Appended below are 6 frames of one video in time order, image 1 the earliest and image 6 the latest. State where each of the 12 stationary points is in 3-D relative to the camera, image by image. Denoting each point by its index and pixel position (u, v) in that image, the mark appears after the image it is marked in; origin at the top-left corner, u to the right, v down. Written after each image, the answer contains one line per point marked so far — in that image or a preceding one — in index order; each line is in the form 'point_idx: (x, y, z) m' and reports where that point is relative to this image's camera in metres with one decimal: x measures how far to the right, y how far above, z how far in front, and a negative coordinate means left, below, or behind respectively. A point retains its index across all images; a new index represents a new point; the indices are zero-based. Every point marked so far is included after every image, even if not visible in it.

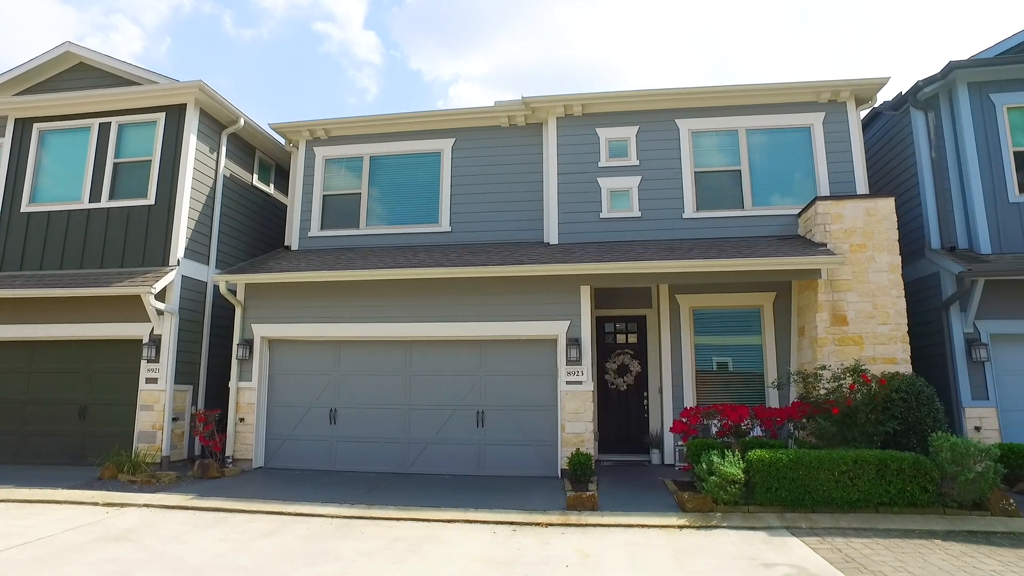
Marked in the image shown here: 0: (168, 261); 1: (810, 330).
0: (-5.3, +0.4, +9.3) m
1: (+4.2, -0.6, +8.6) m
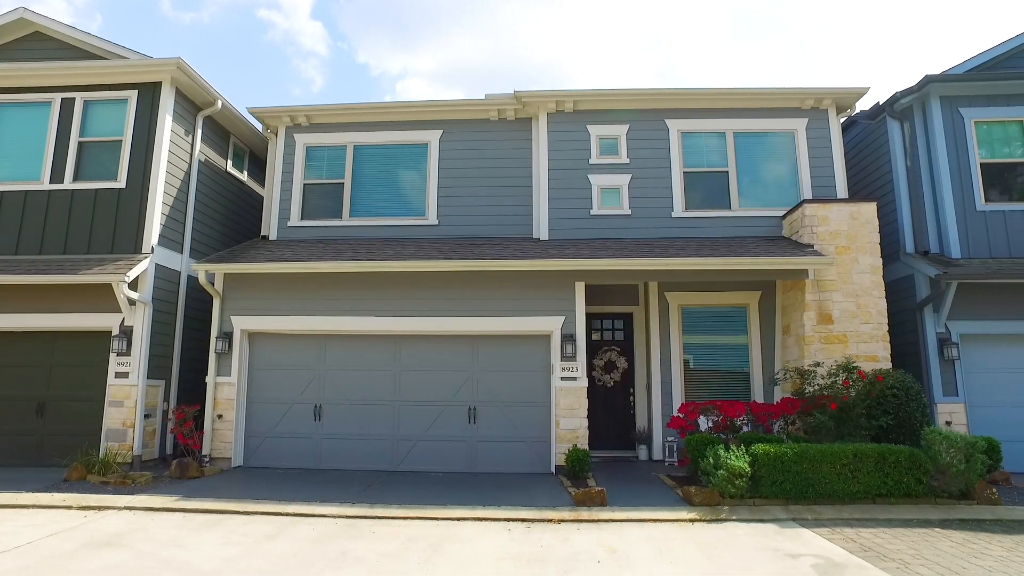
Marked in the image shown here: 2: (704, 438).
0: (-5.3, +0.6, +8.7) m
1: (+4.2, -0.6, +8.9) m
2: (+2.3, -1.8, +7.3) m
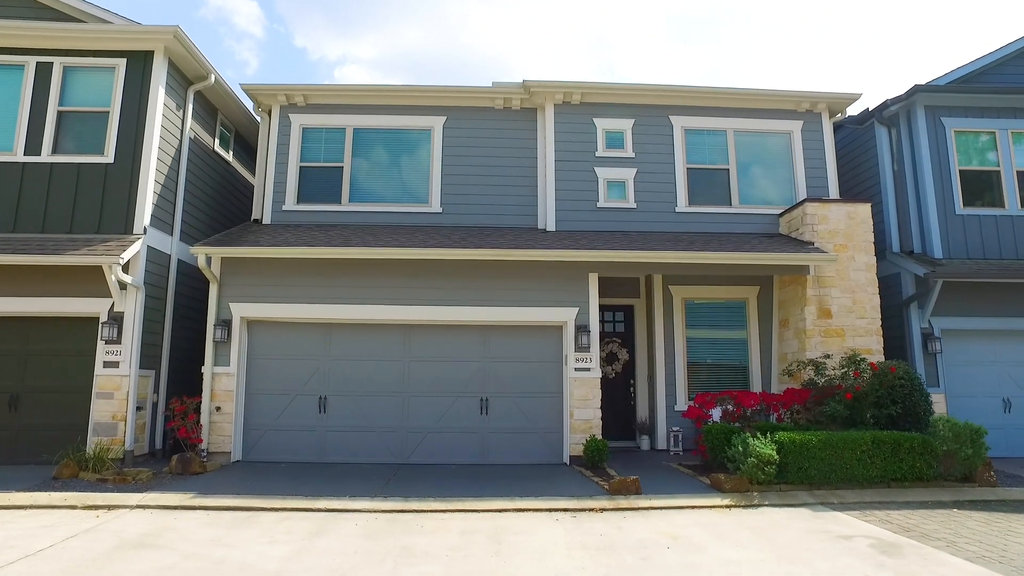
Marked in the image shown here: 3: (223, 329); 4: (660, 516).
0: (-5.1, +0.8, +8.1) m
1: (+4.3, -0.5, +9.3) m
2: (+2.6, -1.7, +7.5) m
3: (-4.0, -0.6, +8.4) m
4: (+1.5, -2.2, +6.0) m
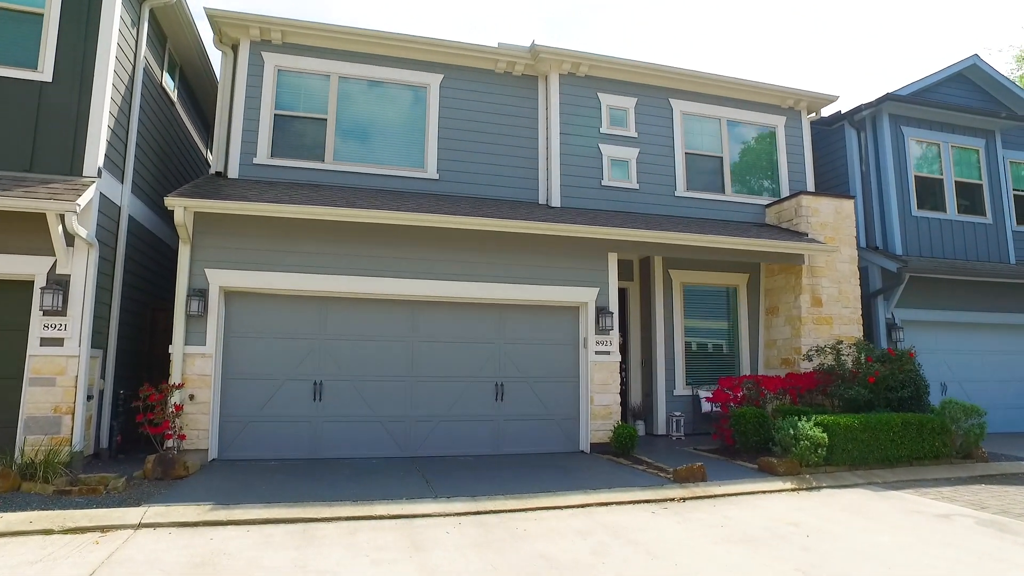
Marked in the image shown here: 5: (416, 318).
0: (-4.5, +1.2, +6.3) m
1: (+4.4, -0.3, +9.6) m
2: (+3.0, -1.5, +7.5) m
3: (-3.6, -0.1, +6.9) m
4: (+2.2, -2.0, +5.7) m
5: (-1.3, -0.4, +7.9) m
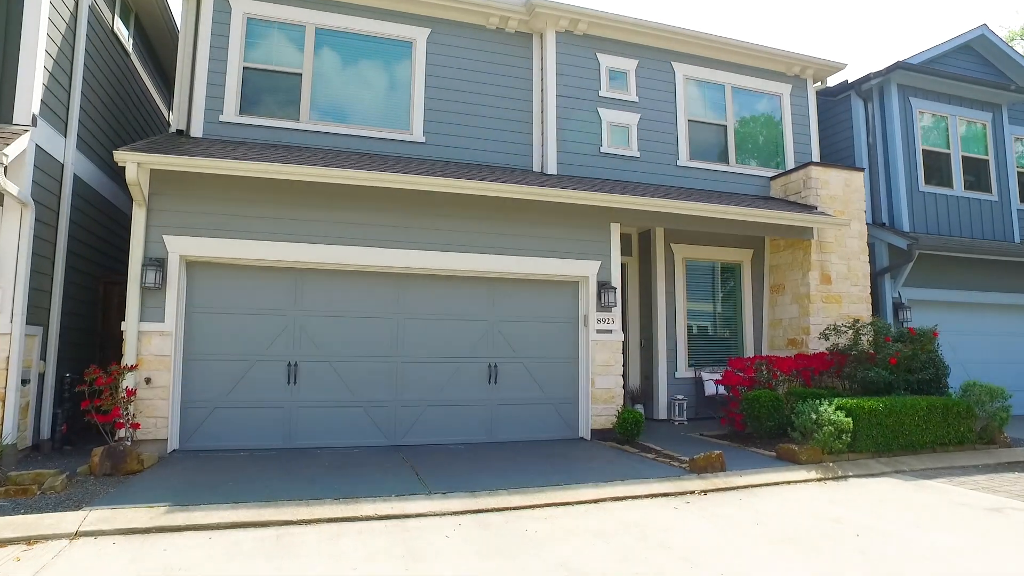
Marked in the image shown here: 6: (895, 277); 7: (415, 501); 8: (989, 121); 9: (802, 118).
0: (-4.5, +1.5, +5.4) m
1: (+4.2, 0.0, +9.1) m
2: (+3.0, -1.2, +6.9) m
3: (-3.6, +0.2, +6.1) m
4: (+2.3, -1.8, +5.2) m
5: (-1.3, -0.1, +7.1) m
6: (+6.1, +0.2, +9.6) m
7: (-0.8, -1.7, +4.8) m
8: (+8.7, +3.1, +11.1) m
9: (+4.9, +2.9, +10.2) m
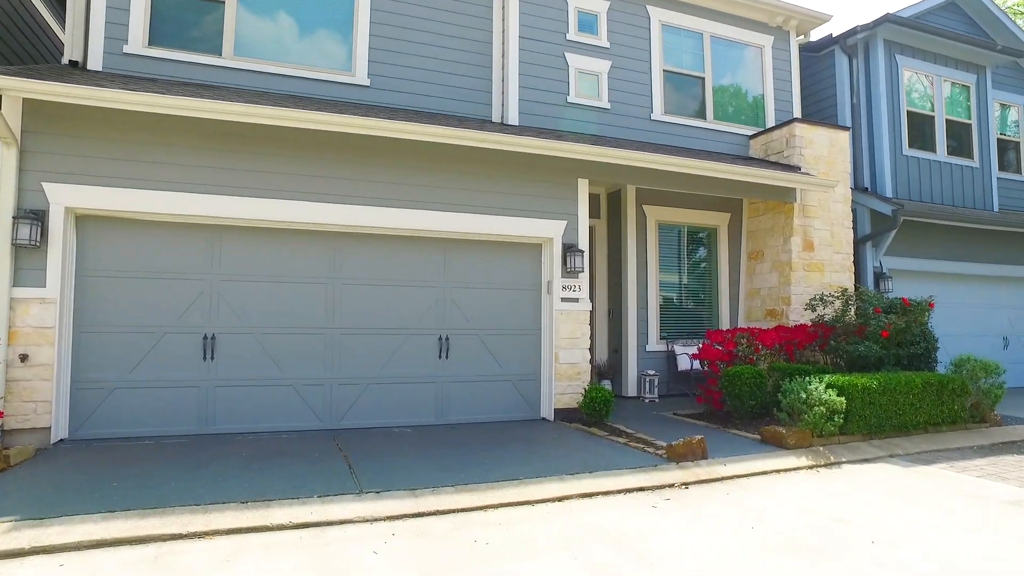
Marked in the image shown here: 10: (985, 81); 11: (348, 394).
0: (-4.8, +1.9, +4.2) m
1: (+3.7, +0.5, +8.4) m
2: (+2.5, -0.9, +6.3) m
3: (-3.9, +0.5, +5.0) m
4: (+1.9, -1.5, +4.5) m
5: (-1.8, +0.3, +6.2) m
6: (+5.5, +0.7, +9.1) m
7: (-1.1, -1.4, +3.9) m
8: (+8.1, +3.6, +10.6) m
9: (+4.3, +3.4, +9.5) m
10: (+8.3, +3.7, +10.7) m
11: (-1.7, -1.1, +6.2) m
